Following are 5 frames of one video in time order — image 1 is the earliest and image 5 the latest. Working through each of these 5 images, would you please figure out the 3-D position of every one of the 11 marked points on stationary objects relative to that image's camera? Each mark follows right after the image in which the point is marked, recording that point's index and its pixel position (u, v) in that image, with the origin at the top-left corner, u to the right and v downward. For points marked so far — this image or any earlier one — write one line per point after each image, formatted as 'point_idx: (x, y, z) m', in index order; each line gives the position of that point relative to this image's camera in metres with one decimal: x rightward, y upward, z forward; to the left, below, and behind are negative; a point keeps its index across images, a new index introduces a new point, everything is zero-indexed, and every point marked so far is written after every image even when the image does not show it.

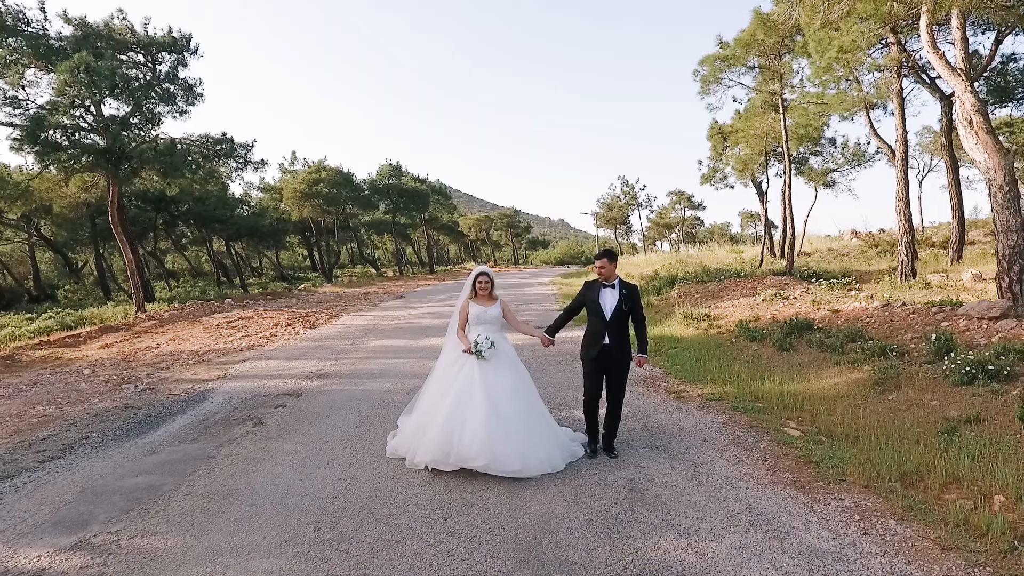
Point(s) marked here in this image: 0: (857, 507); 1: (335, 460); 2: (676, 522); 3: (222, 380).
0: (+2.0, -1.3, +3.7) m
1: (-1.4, -1.4, +5.1) m
2: (+0.9, -1.4, +3.7) m
3: (-4.0, -1.3, +8.8) m
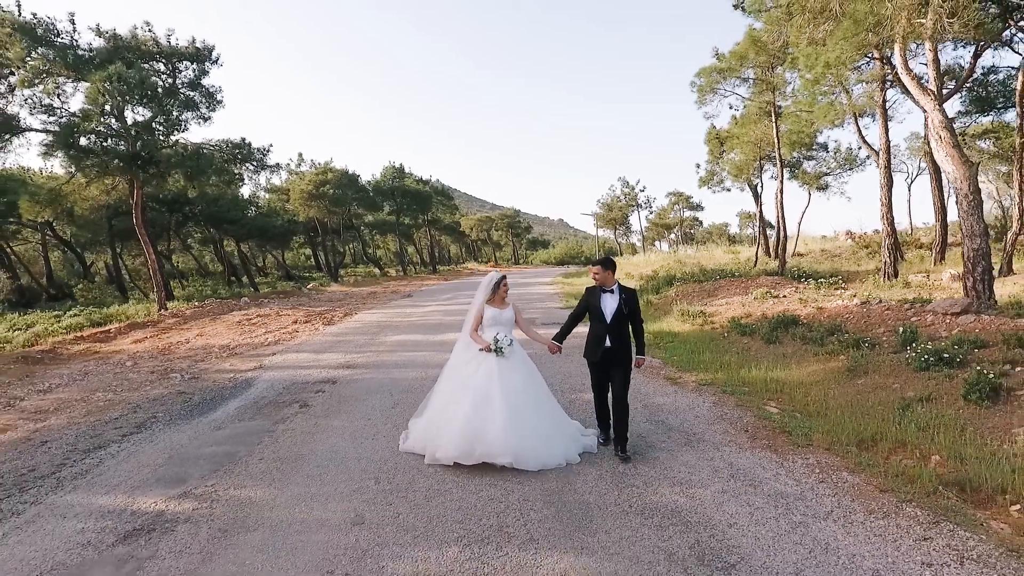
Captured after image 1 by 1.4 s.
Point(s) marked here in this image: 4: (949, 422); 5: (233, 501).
0: (+2.2, -1.3, +4.6) m
1: (-1.2, -1.4, +6.0) m
2: (+1.1, -1.3, +4.6) m
3: (-3.8, -1.2, +9.6) m
4: (+3.5, -1.1, +5.2) m
5: (-1.9, -1.5, +4.4) m
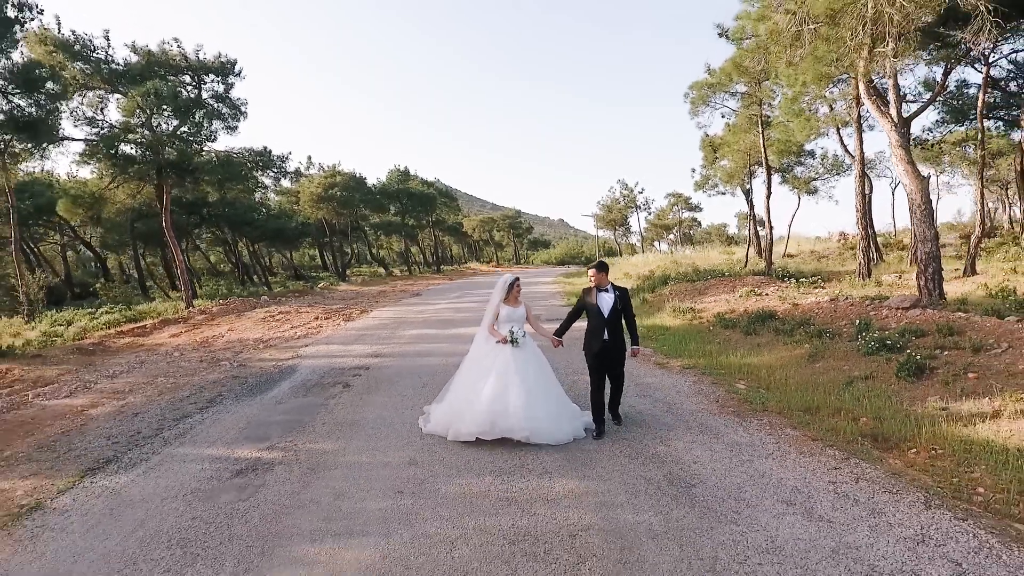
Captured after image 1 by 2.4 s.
0: (+2.3, -1.2, +5.8) m
1: (-1.1, -1.3, +7.2) m
2: (+1.3, -1.3, +5.8) m
3: (-3.6, -1.2, +10.9) m
4: (+3.7, -1.0, +6.4) m
5: (-1.8, -1.4, +5.7) m
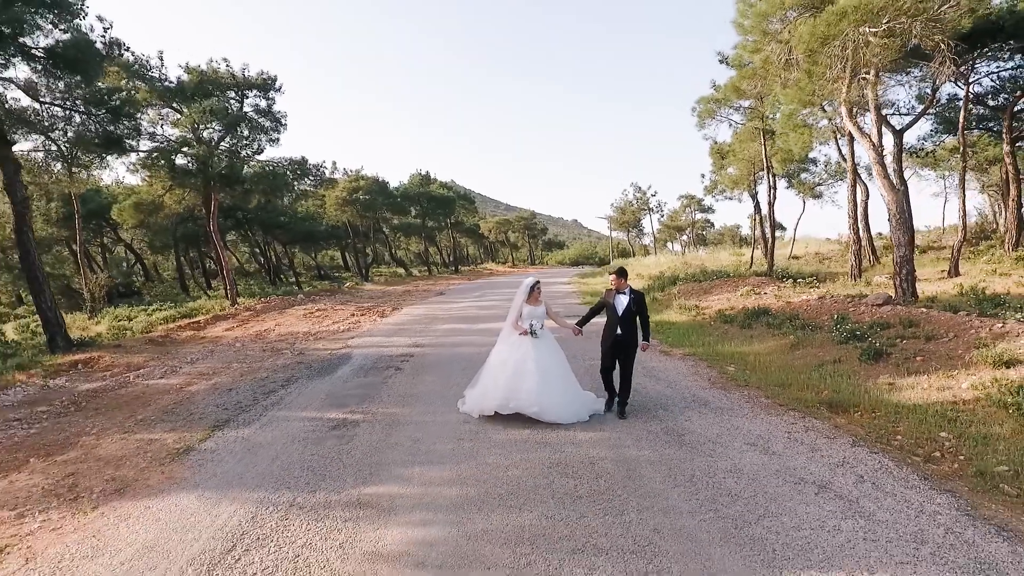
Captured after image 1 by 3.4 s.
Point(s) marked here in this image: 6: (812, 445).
0: (+2.7, -1.2, +7.3) m
1: (-0.7, -1.3, +8.7) m
2: (+1.6, -1.3, +7.3) m
3: (-3.2, -1.2, +12.4) m
4: (+4.0, -1.0, +7.8) m
5: (-1.4, -1.4, +7.2) m
6: (+2.5, -1.3, +5.5) m
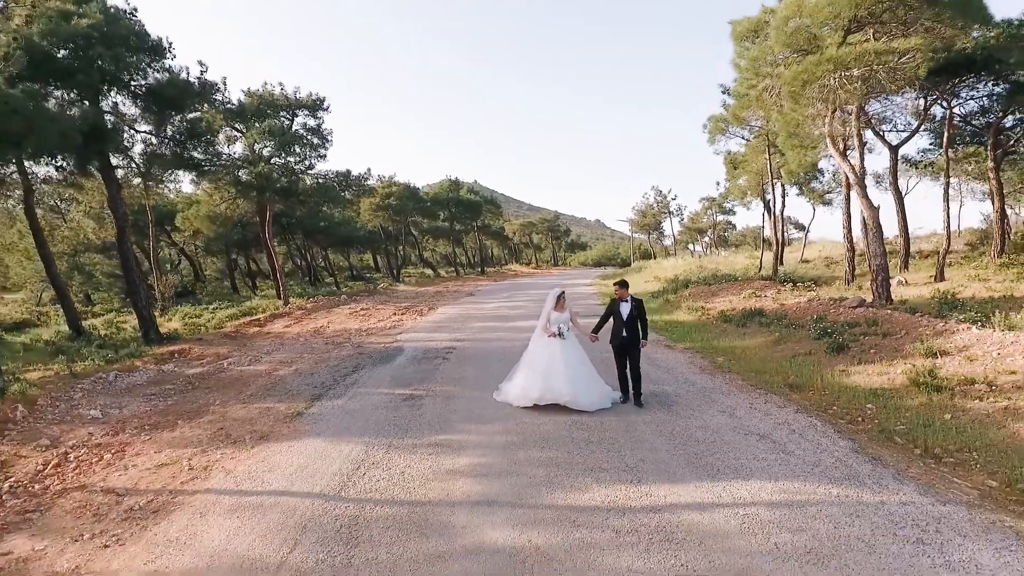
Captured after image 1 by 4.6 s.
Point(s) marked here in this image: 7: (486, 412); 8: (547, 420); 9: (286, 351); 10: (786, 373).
0: (+3.1, -1.3, +9.2) m
1: (-0.2, -1.4, +10.7) m
2: (+2.0, -1.4, +9.2) m
3: (-2.6, -1.2, +14.5) m
4: (+4.5, -1.1, +9.7) m
5: (-1.0, -1.5, +9.3) m
6: (+2.9, -1.4, +7.4) m
7: (-0.3, -1.5, +8.0) m
8: (+0.4, -1.5, +7.5) m
9: (-5.0, -1.4, +14.2) m
10: (+3.9, -1.2, +9.2) m
